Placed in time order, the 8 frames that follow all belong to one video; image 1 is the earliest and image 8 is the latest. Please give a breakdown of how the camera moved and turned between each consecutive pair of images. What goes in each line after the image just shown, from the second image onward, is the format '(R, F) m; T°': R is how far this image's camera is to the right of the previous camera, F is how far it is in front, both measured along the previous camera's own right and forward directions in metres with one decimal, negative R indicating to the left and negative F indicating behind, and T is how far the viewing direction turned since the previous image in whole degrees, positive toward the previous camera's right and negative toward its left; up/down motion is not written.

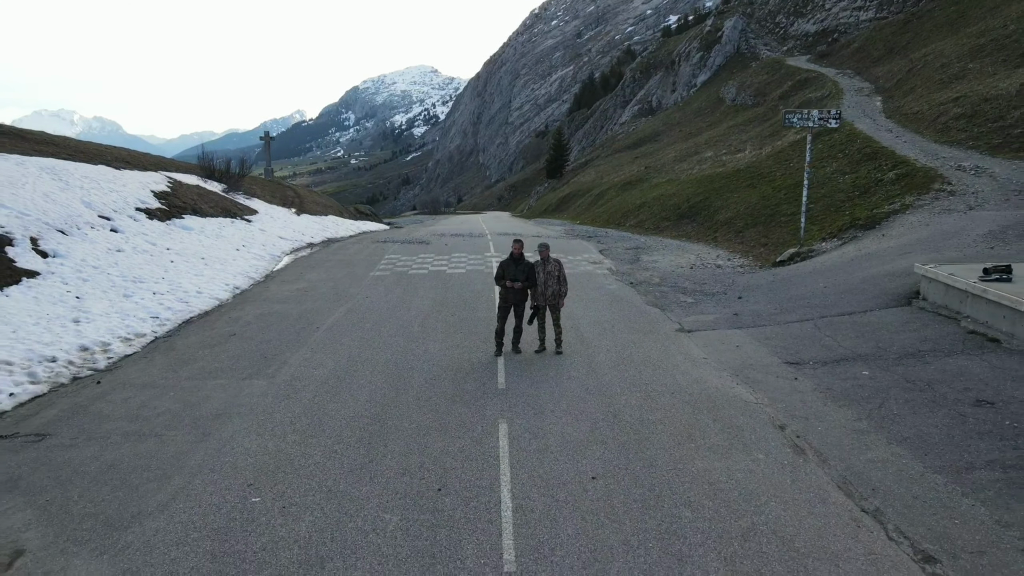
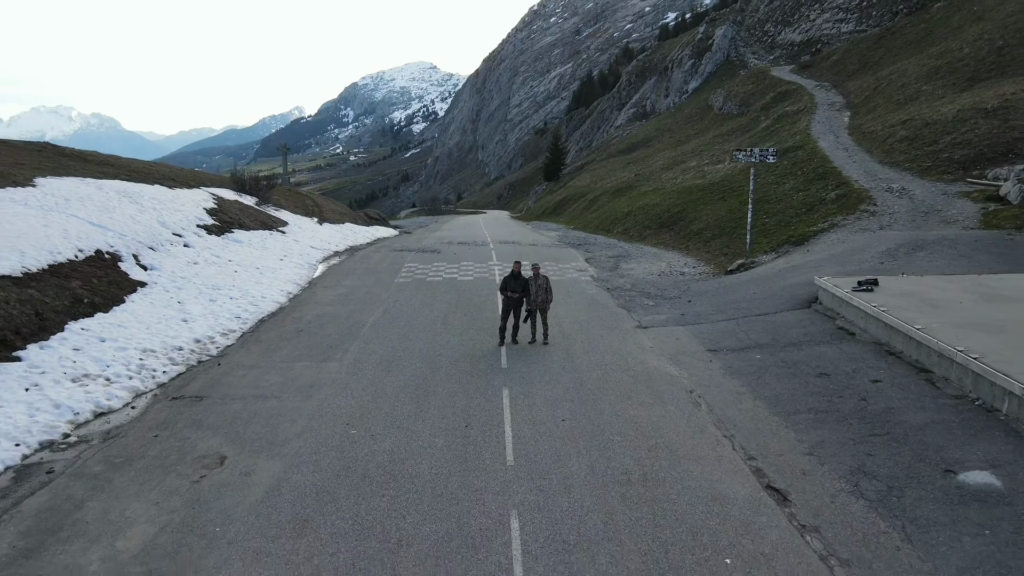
(0.0, -3.3) m; 0°
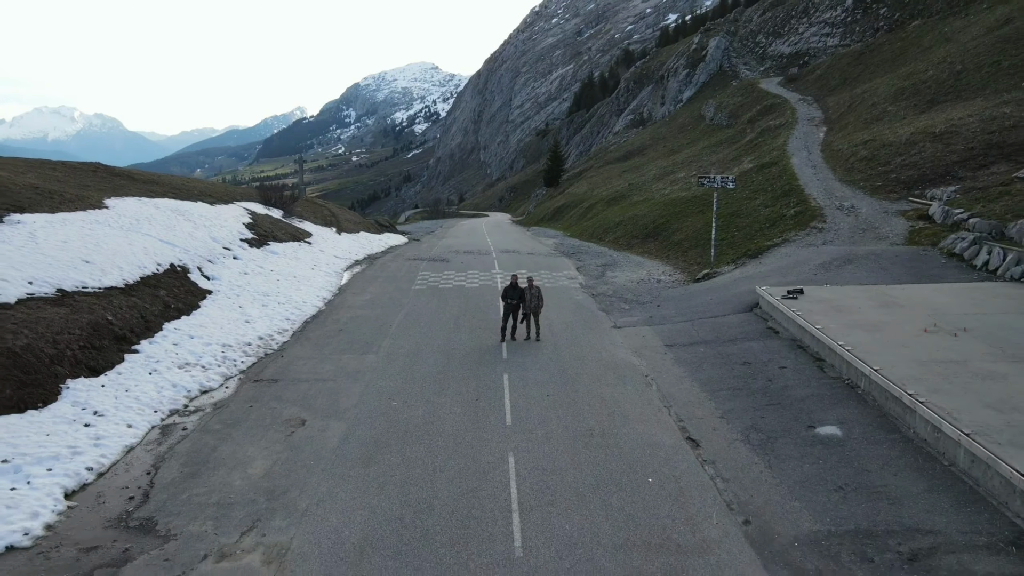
(+0.1, -3.2) m; 0°
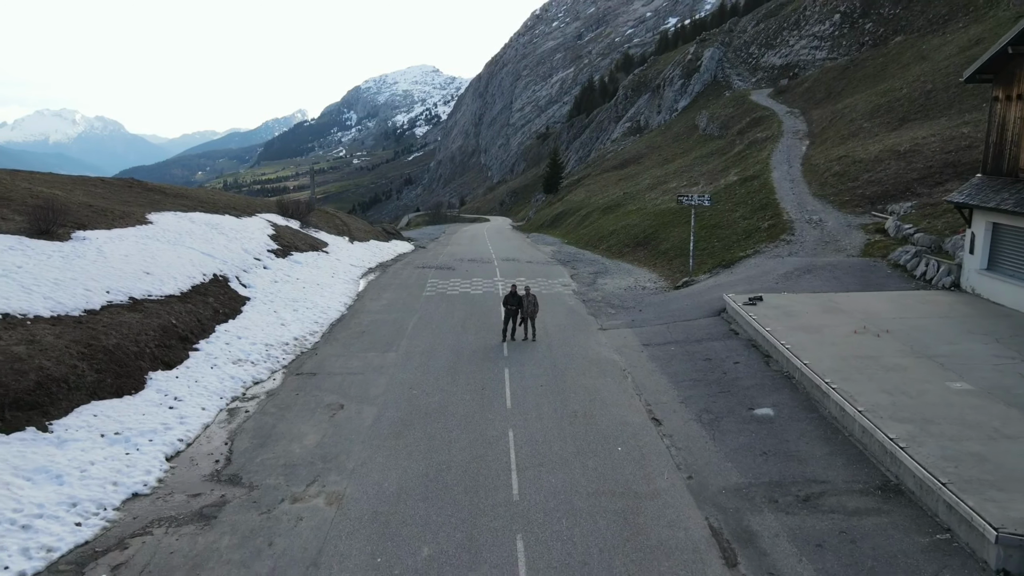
(0.0, -2.6) m; 0°
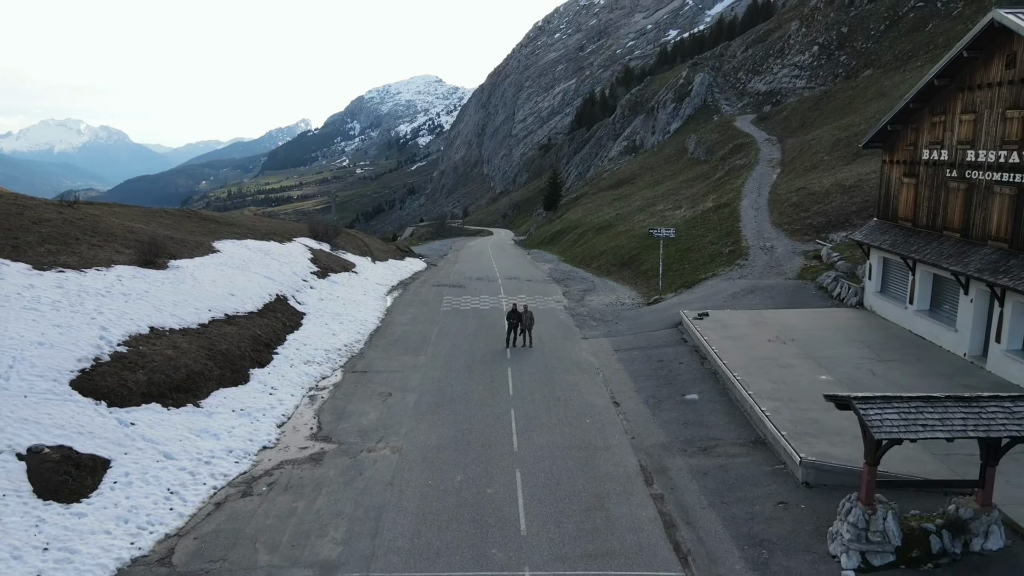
(0.0, -5.3) m; 0°
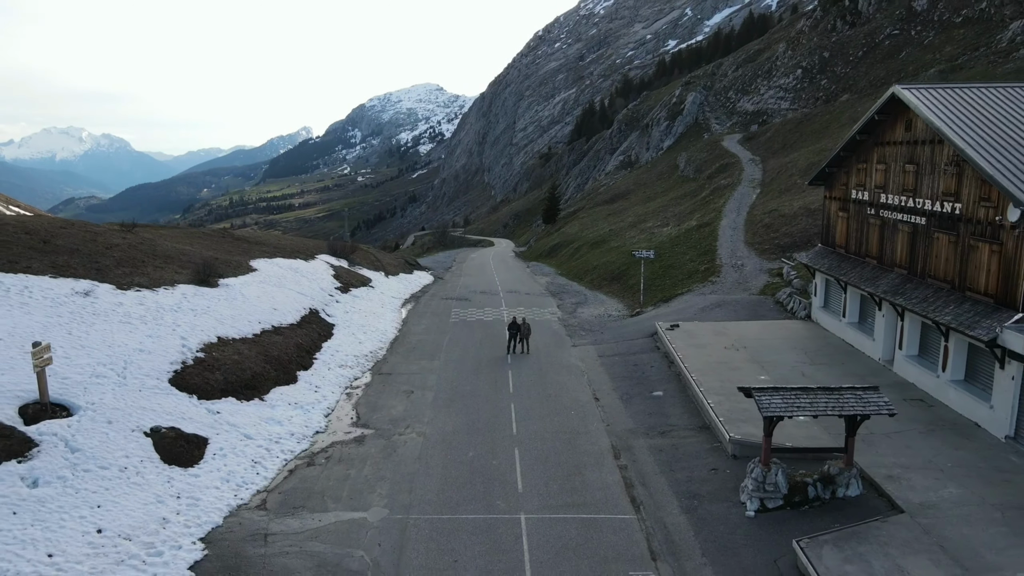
(0.0, -4.2) m; 0°
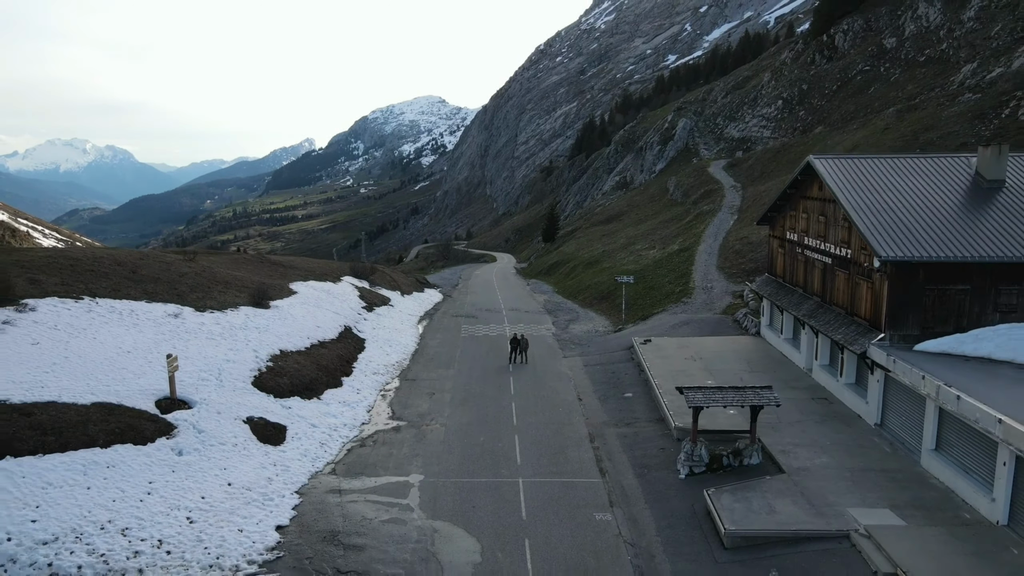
(0.0, -5.9) m; 0°
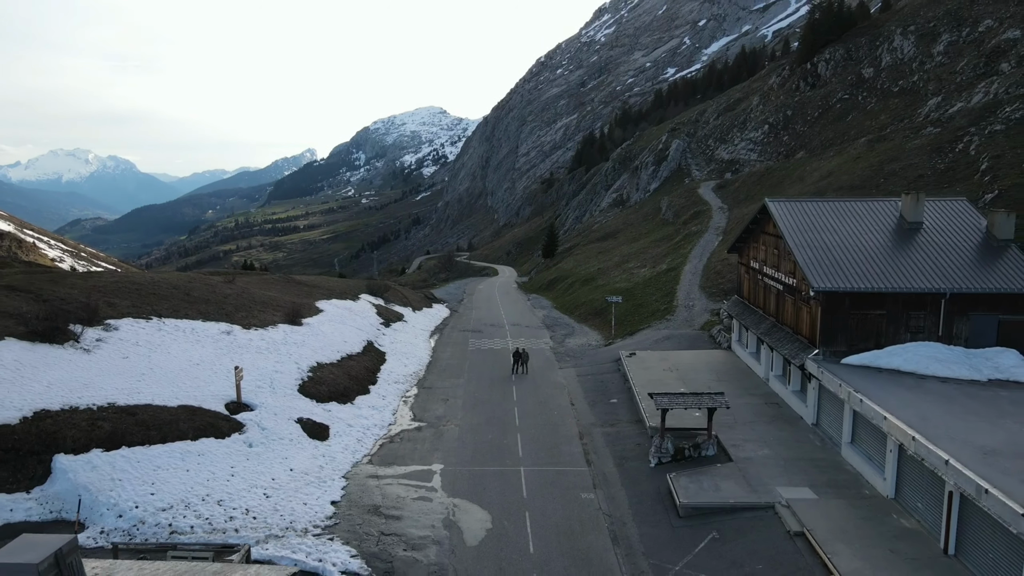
(-0.1, -5.0) m; 0°
